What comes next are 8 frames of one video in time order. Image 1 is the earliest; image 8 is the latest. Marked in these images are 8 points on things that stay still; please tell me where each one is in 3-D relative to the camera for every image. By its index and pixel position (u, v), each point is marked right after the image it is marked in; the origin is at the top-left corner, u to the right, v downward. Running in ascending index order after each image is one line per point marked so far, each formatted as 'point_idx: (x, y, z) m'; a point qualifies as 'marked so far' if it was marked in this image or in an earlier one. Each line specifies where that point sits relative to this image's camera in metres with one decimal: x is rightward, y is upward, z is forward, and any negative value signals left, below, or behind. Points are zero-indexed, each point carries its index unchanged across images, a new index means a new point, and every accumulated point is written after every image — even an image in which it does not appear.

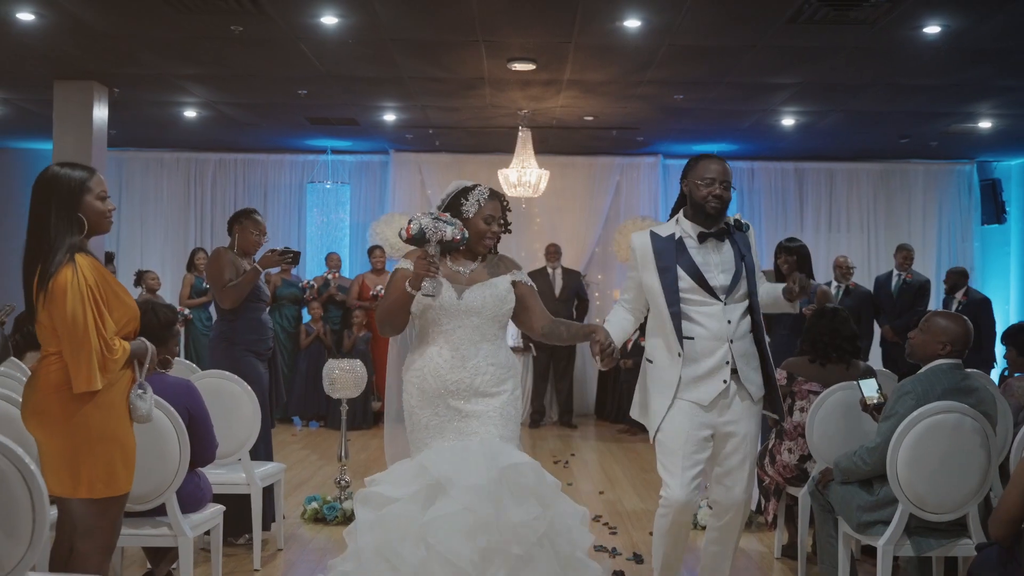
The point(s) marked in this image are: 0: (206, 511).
0: (-1.2, -0.9, +3.5) m
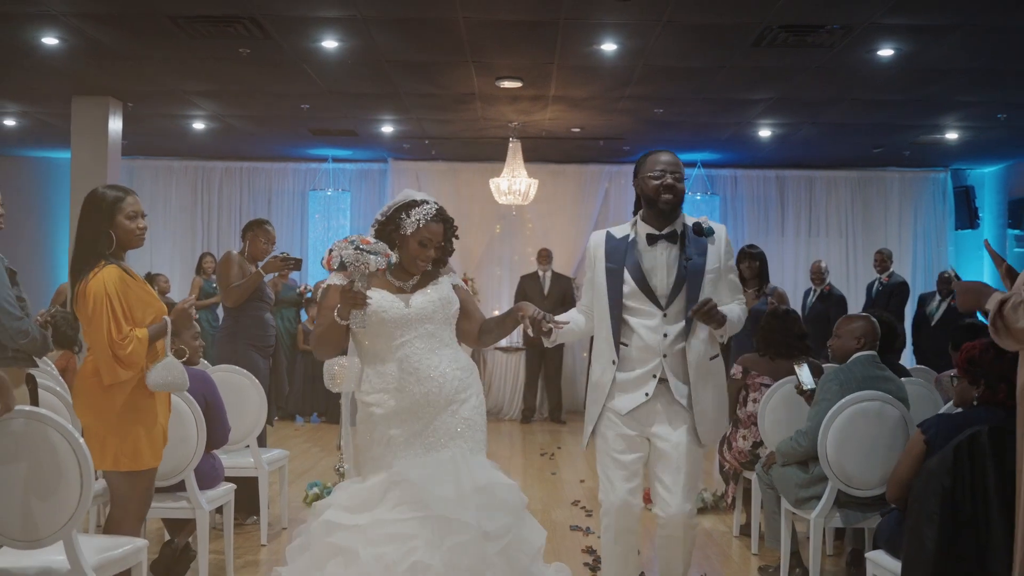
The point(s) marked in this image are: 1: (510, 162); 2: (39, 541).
0: (-1.3, -0.9, +3.9) m
1: (0.0, +1.2, +8.5) m
2: (-1.5, -0.8, +2.7) m
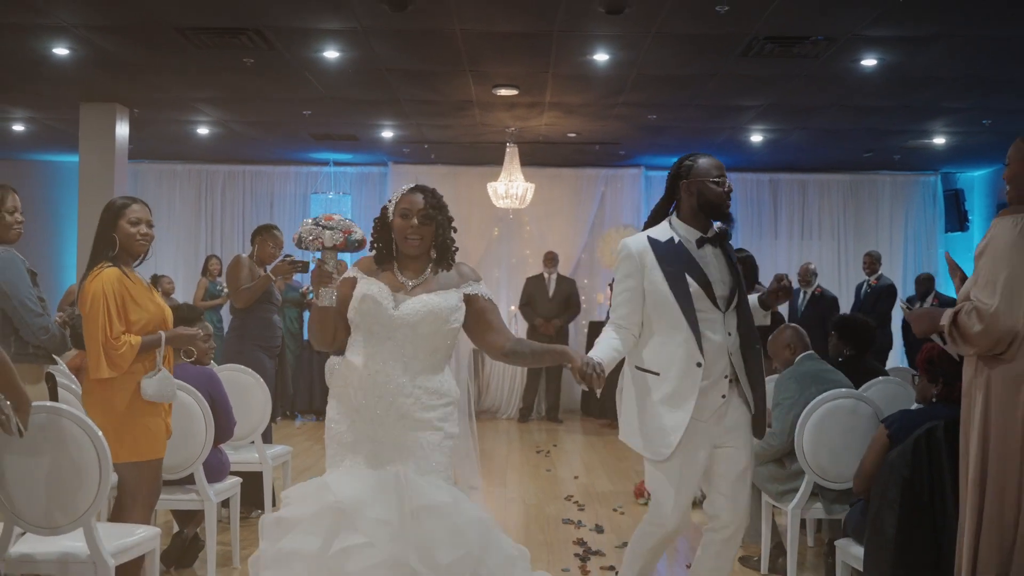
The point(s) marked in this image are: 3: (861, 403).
0: (-1.4, -0.9, +4.1) m
1: (0.0, +1.2, +8.7) m
2: (-1.5, -0.8, +2.9) m
3: (+1.5, -0.5, +3.7) m
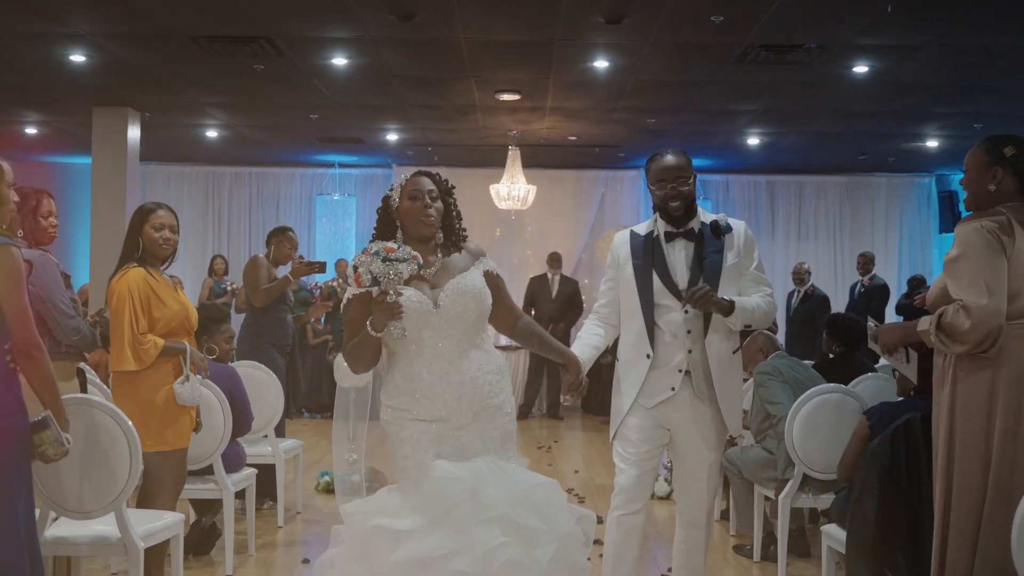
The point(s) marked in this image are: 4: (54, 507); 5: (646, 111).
0: (-1.4, -0.9, +4.3) m
1: (0.0, +1.2, +8.9) m
2: (-1.5, -0.8, +3.1) m
3: (+1.5, -0.5, +3.9) m
4: (-1.6, -0.8, +3.0) m
5: (+1.2, +1.6, +7.8) m
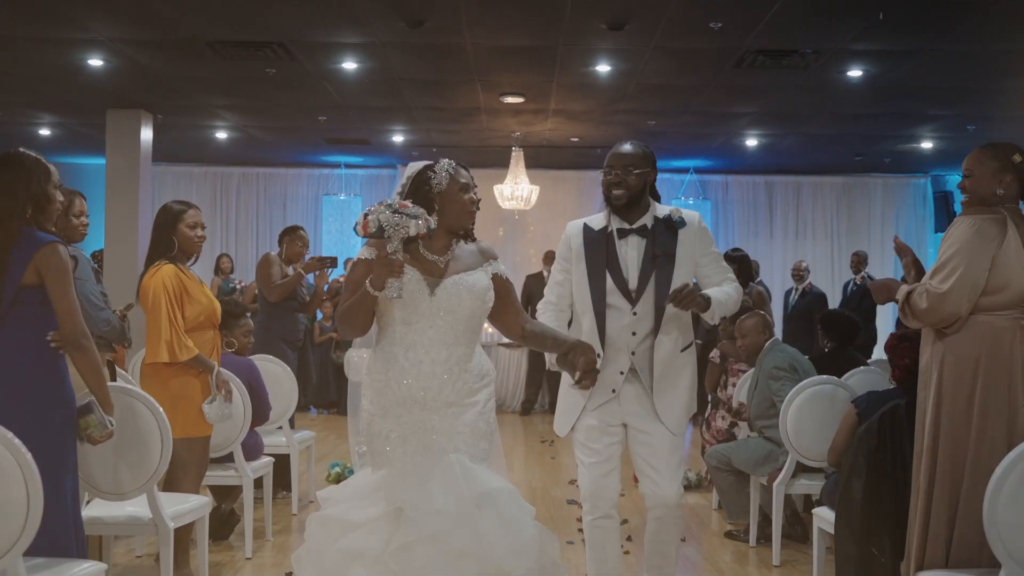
0: (-1.3, -0.9, +4.5) m
1: (0.0, +1.3, +9.1) m
2: (-1.5, -0.8, +3.2) m
3: (+1.6, -0.5, +4.1) m
4: (-1.6, -0.8, +3.2) m
5: (+1.3, +1.6, +8.0) m
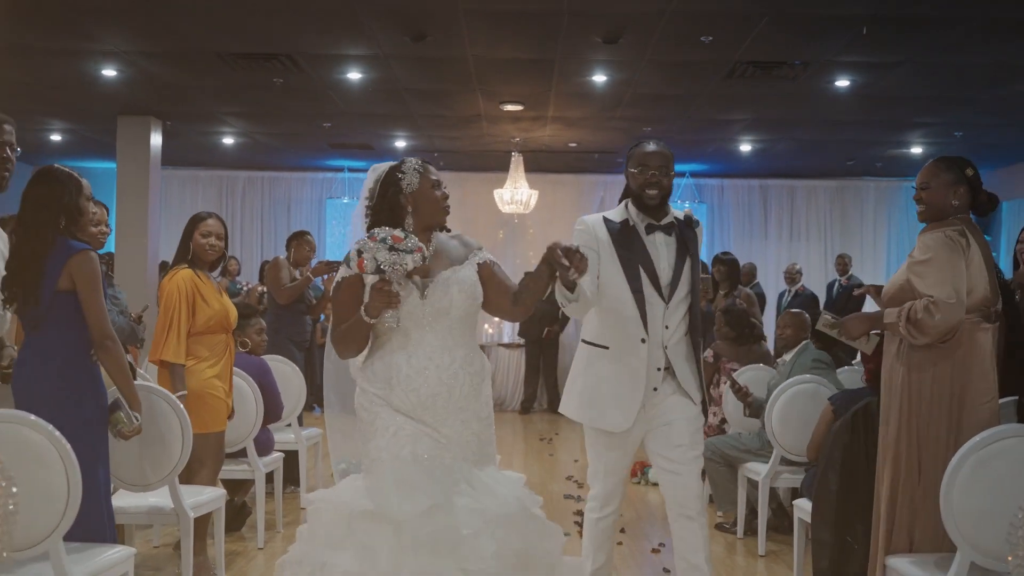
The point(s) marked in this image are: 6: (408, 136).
0: (-1.3, -0.9, +4.8) m
1: (0.0, +1.2, +9.4) m
2: (-1.5, -0.8, +3.5) m
3: (+1.6, -0.5, +4.4) m
4: (-1.6, -0.8, +3.5) m
5: (+1.3, +1.6, +8.3) m
6: (-1.1, +1.6, +9.2) m
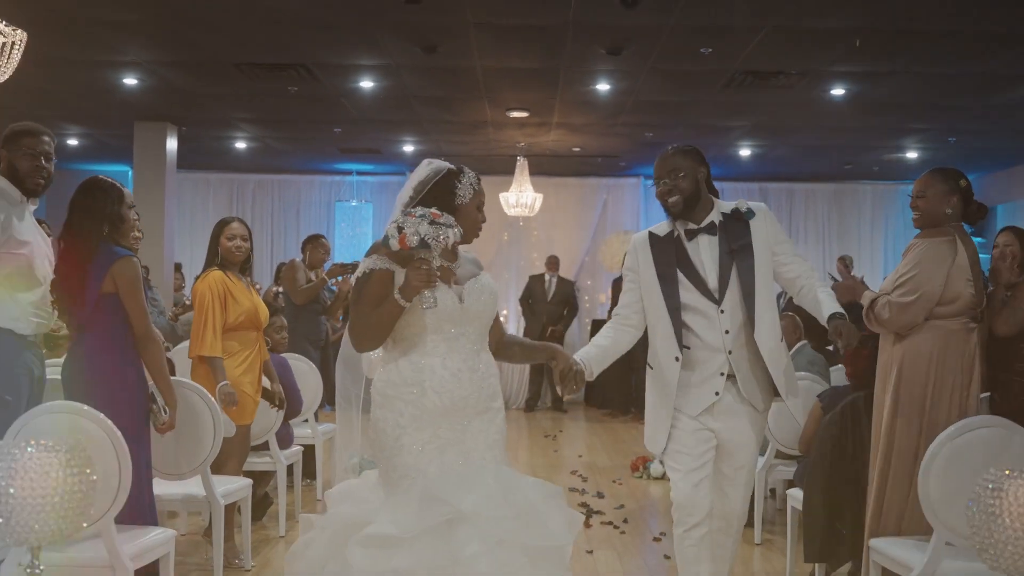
0: (-1.3, -0.9, +5.0) m
1: (+0.1, +1.2, +9.6) m
2: (-1.4, -0.8, +3.7) m
3: (+1.6, -0.5, +4.6) m
4: (-1.6, -0.8, +3.7) m
5: (+1.3, +1.6, +8.5) m
6: (-1.1, +1.6, +9.4) m
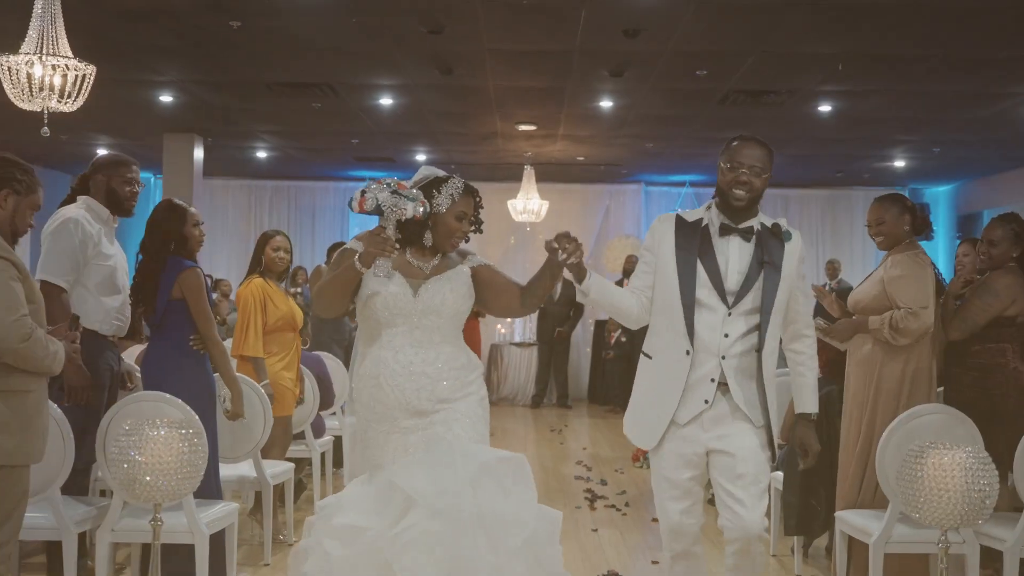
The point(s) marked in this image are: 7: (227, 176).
0: (-1.2, -1.0, +5.5) m
1: (+0.2, +1.2, +10.1) m
2: (-1.4, -0.8, +4.2) m
3: (+1.7, -0.5, +5.1) m
4: (-1.5, -0.8, +4.2) m
5: (+1.4, +1.6, +9.0) m
6: (-1.0, +1.6, +9.9) m
7: (-4.1, +1.6, +12.4) m
